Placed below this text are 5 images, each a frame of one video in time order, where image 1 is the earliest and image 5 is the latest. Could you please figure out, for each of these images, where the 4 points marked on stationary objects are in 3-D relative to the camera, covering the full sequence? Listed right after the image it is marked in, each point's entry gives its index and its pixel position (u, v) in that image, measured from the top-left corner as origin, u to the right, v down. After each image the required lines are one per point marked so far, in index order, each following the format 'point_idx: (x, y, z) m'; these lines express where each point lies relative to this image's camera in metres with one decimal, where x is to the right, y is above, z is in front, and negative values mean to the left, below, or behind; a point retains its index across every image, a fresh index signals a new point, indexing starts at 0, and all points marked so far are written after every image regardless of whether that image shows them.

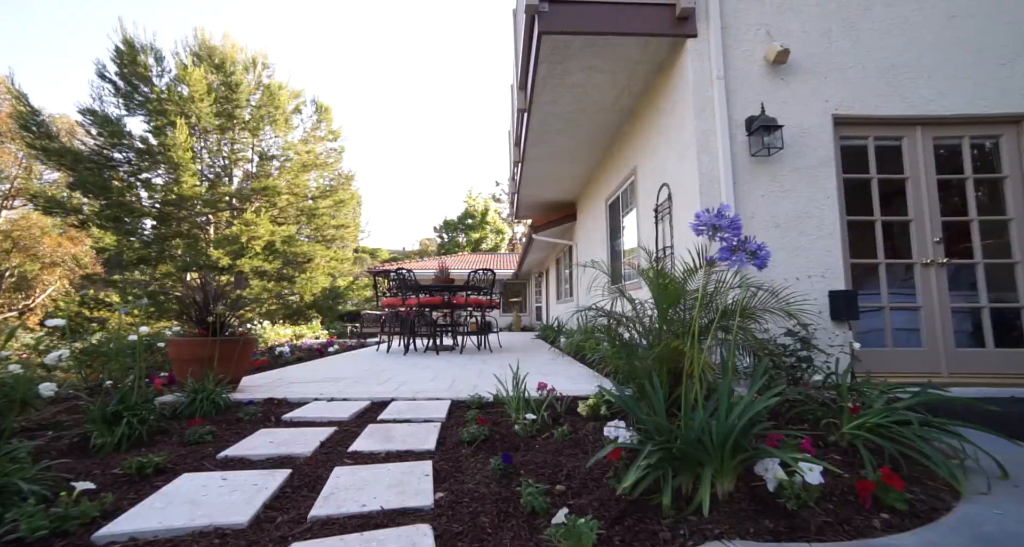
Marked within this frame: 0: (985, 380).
0: (+3.5, -0.7, +3.0) m
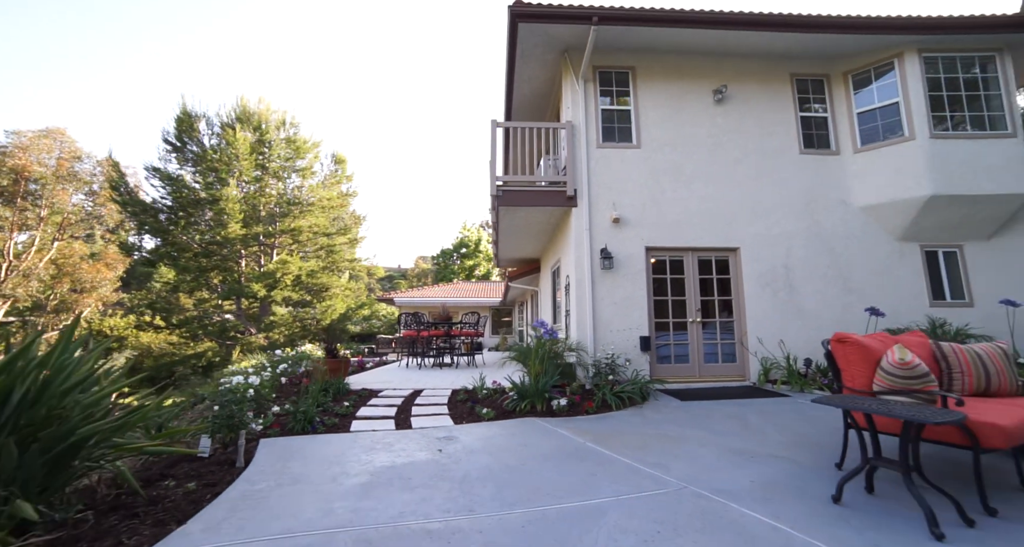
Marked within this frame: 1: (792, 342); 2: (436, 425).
0: (+3.0, -1.6, +6.1) m
1: (+4.2, -1.0, +6.1) m
2: (-0.7, -1.5, +3.9) m
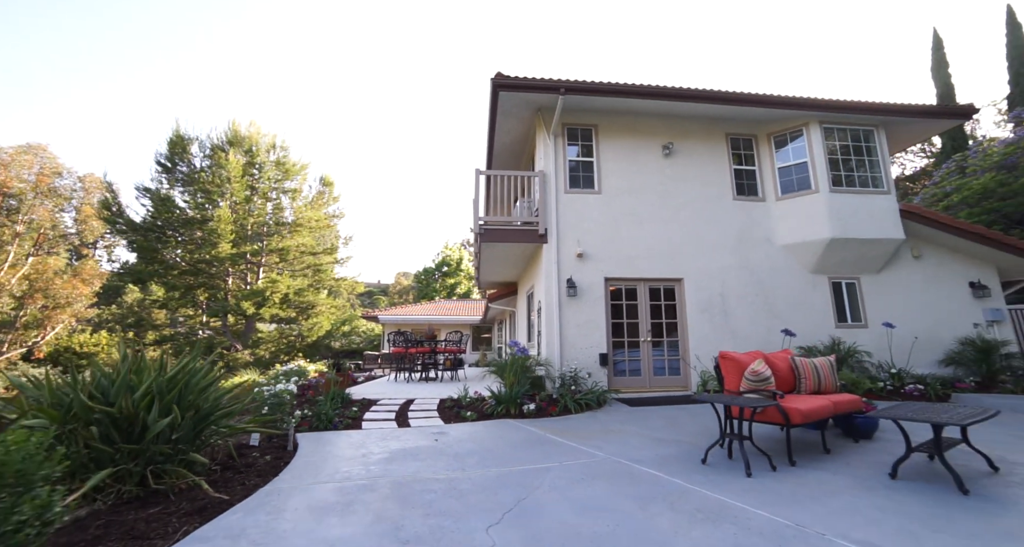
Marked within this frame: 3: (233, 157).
0: (+2.7, -2.1, +7.2) m
1: (+3.9, -1.5, +7.3) m
2: (-1.0, -1.8, +4.9) m
3: (-13.0, +5.4, +18.7) m
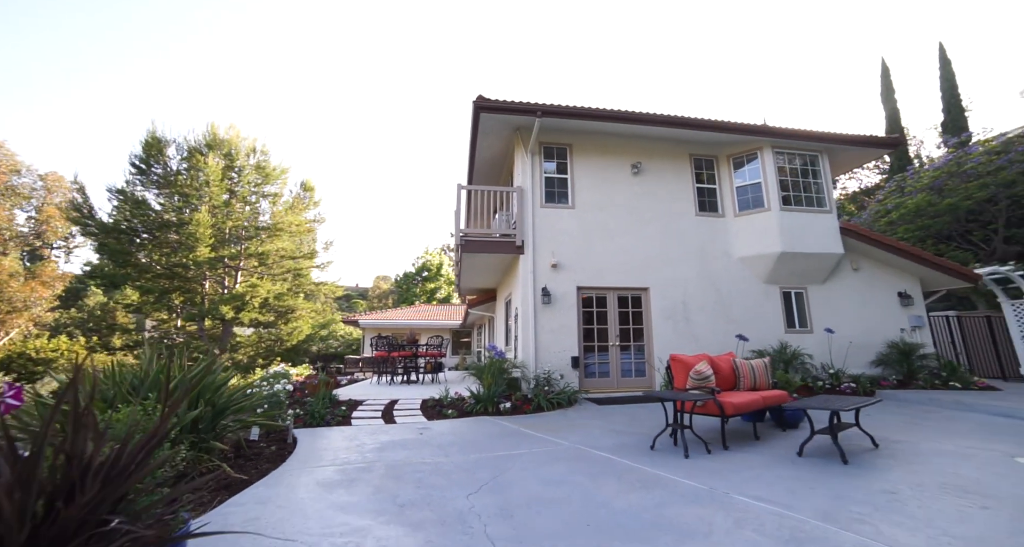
0: (+2.2, -2.2, +7.8) m
1: (+3.4, -1.7, +7.9) m
2: (-1.3, -1.9, +5.3) m
3: (-13.9, +5.2, +18.6) m
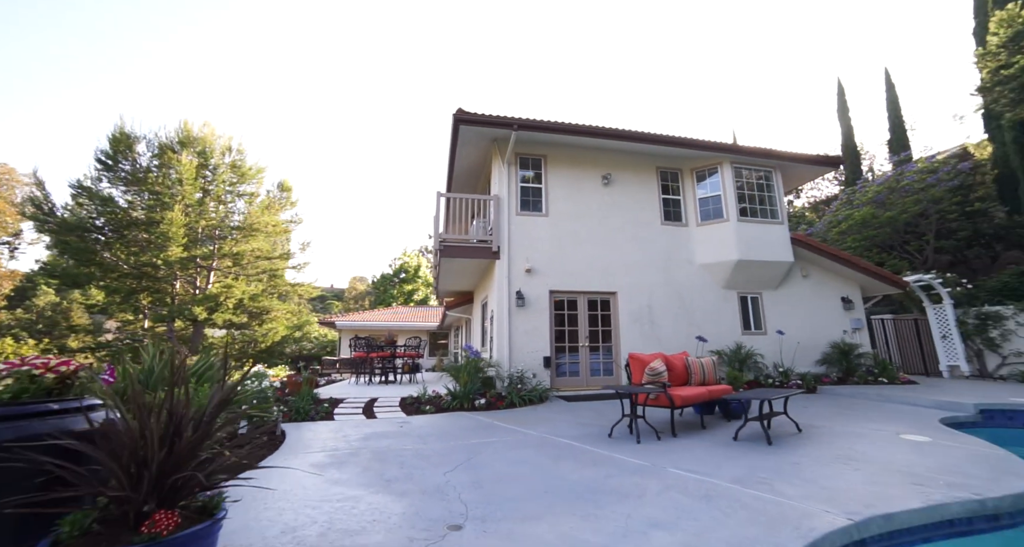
0: (+1.7, -2.3, +8.3) m
1: (+2.9, -1.8, +8.5) m
2: (-1.6, -2.0, +5.6) m
3: (-14.9, +5.2, +18.3) m
